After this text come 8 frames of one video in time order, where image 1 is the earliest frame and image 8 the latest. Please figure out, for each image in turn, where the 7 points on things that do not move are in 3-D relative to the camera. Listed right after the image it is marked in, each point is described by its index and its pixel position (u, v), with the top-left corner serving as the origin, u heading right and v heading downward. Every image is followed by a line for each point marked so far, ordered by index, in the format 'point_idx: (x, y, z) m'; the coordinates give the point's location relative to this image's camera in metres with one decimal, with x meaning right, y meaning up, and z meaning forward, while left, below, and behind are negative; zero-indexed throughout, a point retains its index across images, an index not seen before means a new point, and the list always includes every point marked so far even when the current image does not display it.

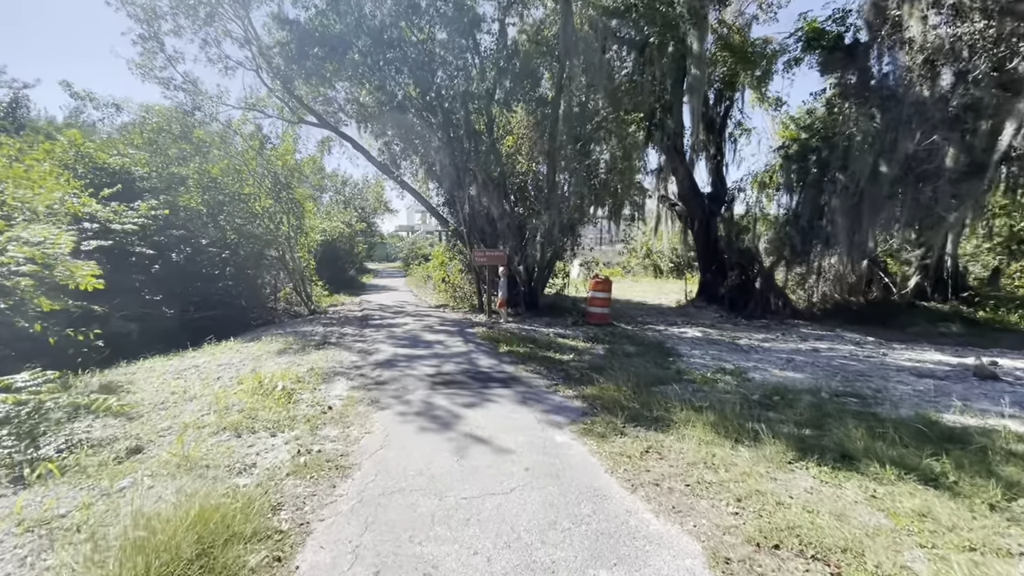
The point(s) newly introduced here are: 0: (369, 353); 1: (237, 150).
0: (-2.2, -1.0, +7.2) m
1: (-6.8, +3.4, +12.0) m
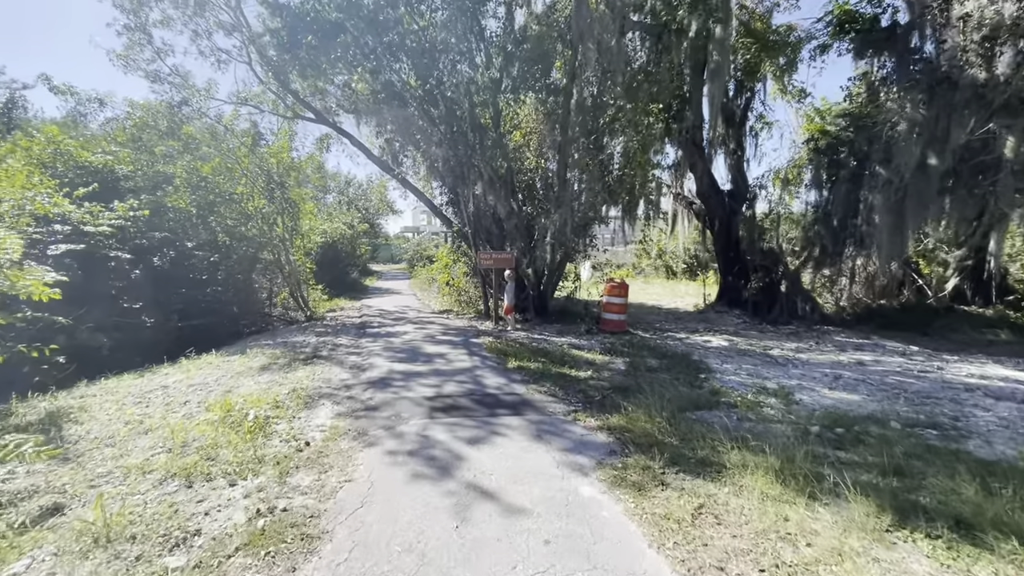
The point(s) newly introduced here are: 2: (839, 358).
0: (-2.0, -1.1, +6.5) m
1: (-6.6, +3.3, +11.3) m
2: (+5.3, -1.1, +7.7) m
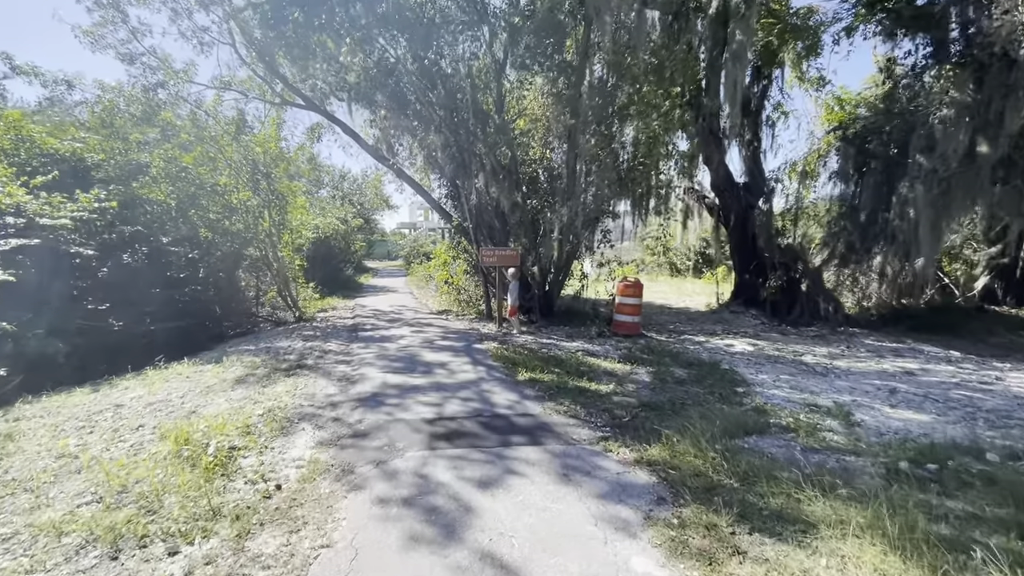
0: (-1.9, -1.1, +5.7) m
1: (-6.5, +3.3, +10.4) m
2: (+5.4, -1.1, +7.0) m
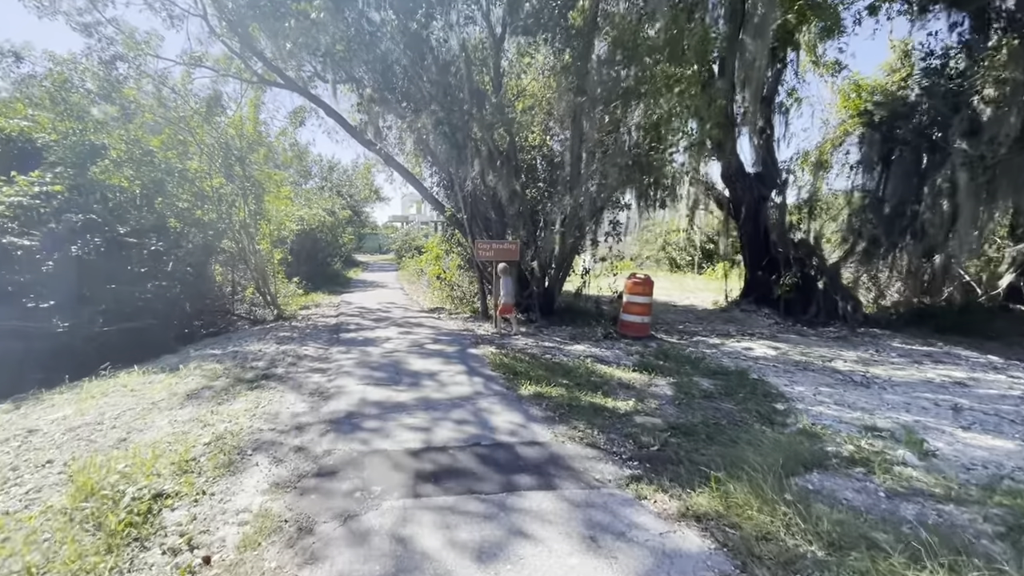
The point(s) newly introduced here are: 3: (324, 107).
0: (-1.9, -1.1, +4.8) m
1: (-6.5, +3.4, +9.5) m
2: (+5.4, -1.1, +6.2) m
3: (-5.0, +4.8, +12.7) m
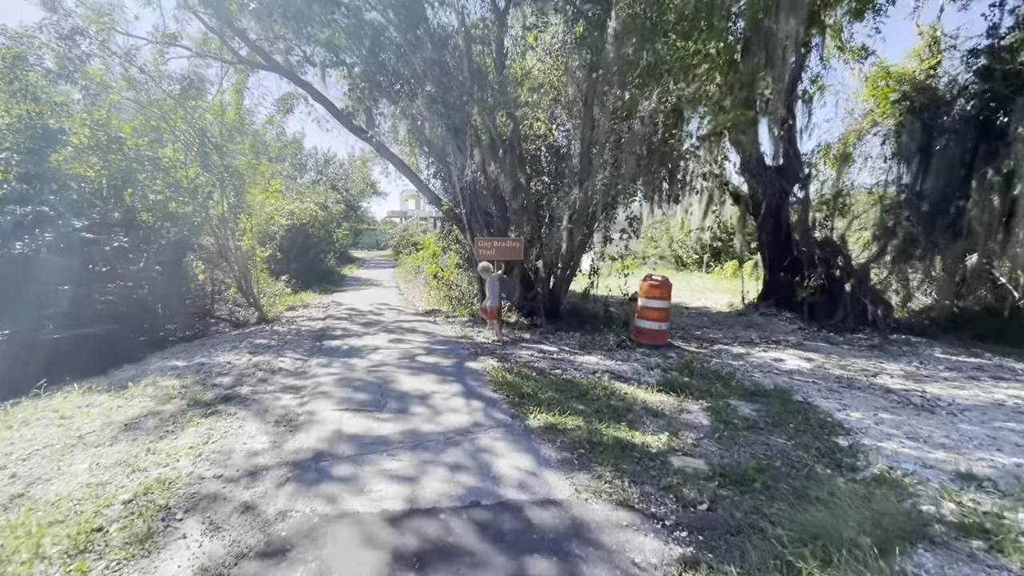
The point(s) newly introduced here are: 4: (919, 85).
0: (-1.8, -1.1, +4.0) m
1: (-6.5, +3.4, +8.6) m
2: (+5.4, -1.2, +5.4) m
3: (-4.9, +4.8, +11.8) m
4: (+7.5, +3.7, +9.0) m
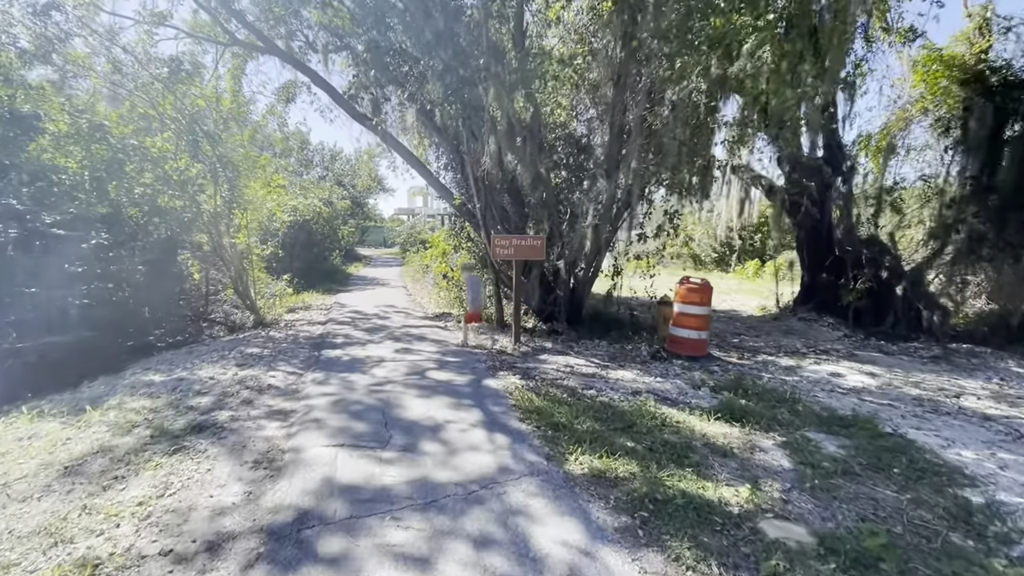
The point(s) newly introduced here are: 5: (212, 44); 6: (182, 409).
0: (-1.6, -1.2, +3.2) m
1: (-6.1, +3.4, +7.8) m
2: (+5.7, -1.3, +4.5) m
3: (-4.5, +4.8, +11.0) m
4: (+7.8, +3.7, +8.0) m
5: (-5.9, +4.8, +9.4) m
6: (-3.0, -1.1, +4.3) m
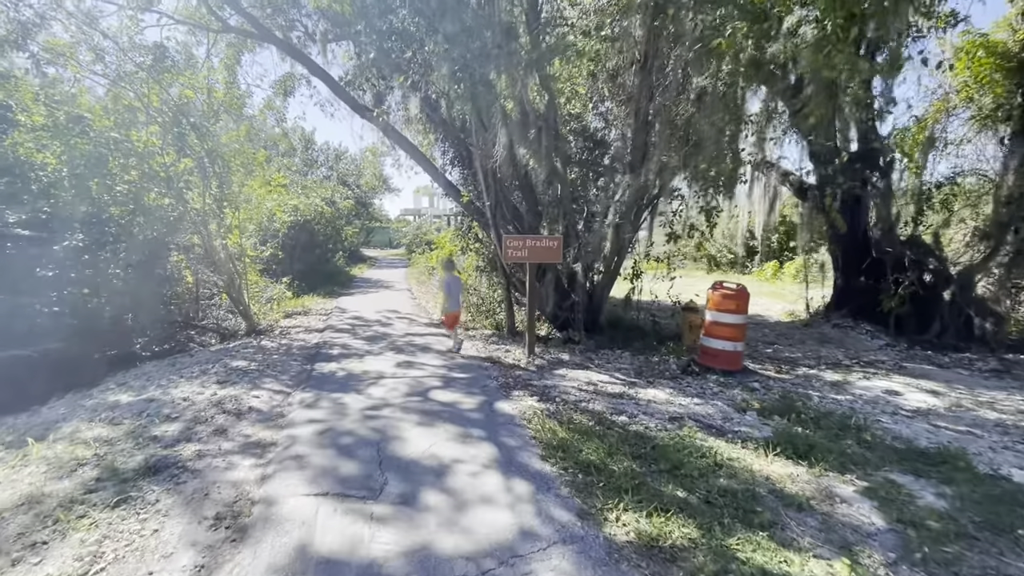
0: (-1.5, -1.3, +2.6) m
1: (-5.9, +3.3, +7.2) m
2: (+5.8, -1.4, +3.8) m
3: (-4.3, +4.7, +10.4) m
4: (+8.0, +3.6, +7.2) m
5: (-5.7, +4.7, +8.8) m
6: (-2.8, -1.1, +3.7) m
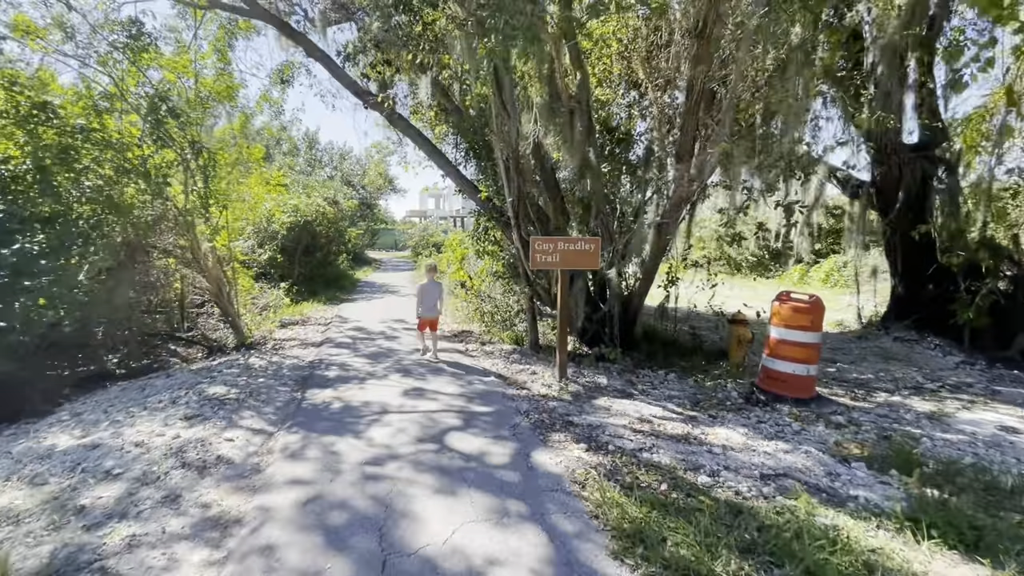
0: (-1.2, -1.4, +1.6) m
1: (-5.6, +3.2, +6.3) m
2: (+6.1, -1.5, +2.7) m
3: (-3.9, +4.5, +9.5) m
4: (+8.3, +3.5, +6.2) m
5: (-5.4, +4.5, +7.9) m
6: (-2.5, -1.3, +2.7) m
